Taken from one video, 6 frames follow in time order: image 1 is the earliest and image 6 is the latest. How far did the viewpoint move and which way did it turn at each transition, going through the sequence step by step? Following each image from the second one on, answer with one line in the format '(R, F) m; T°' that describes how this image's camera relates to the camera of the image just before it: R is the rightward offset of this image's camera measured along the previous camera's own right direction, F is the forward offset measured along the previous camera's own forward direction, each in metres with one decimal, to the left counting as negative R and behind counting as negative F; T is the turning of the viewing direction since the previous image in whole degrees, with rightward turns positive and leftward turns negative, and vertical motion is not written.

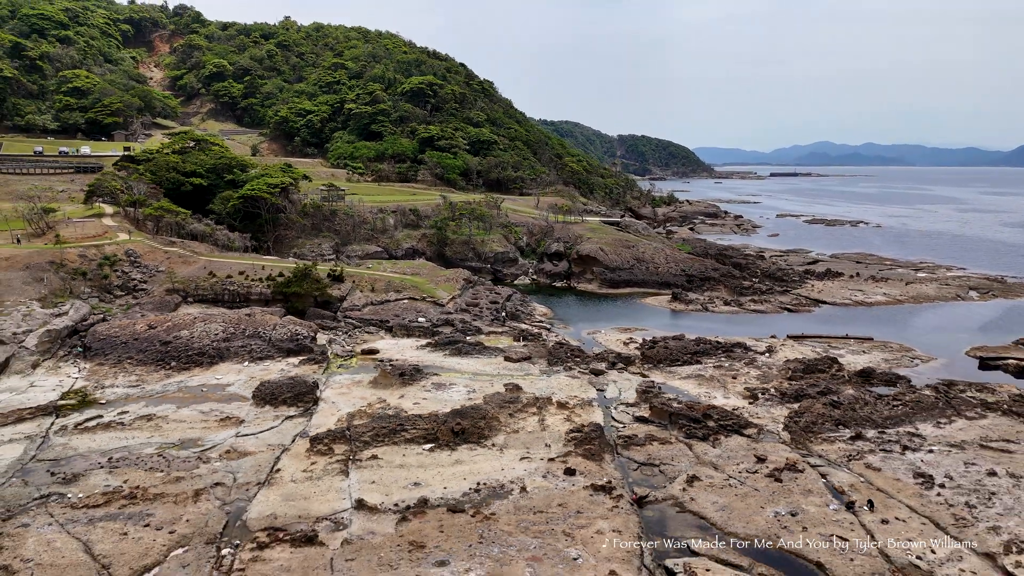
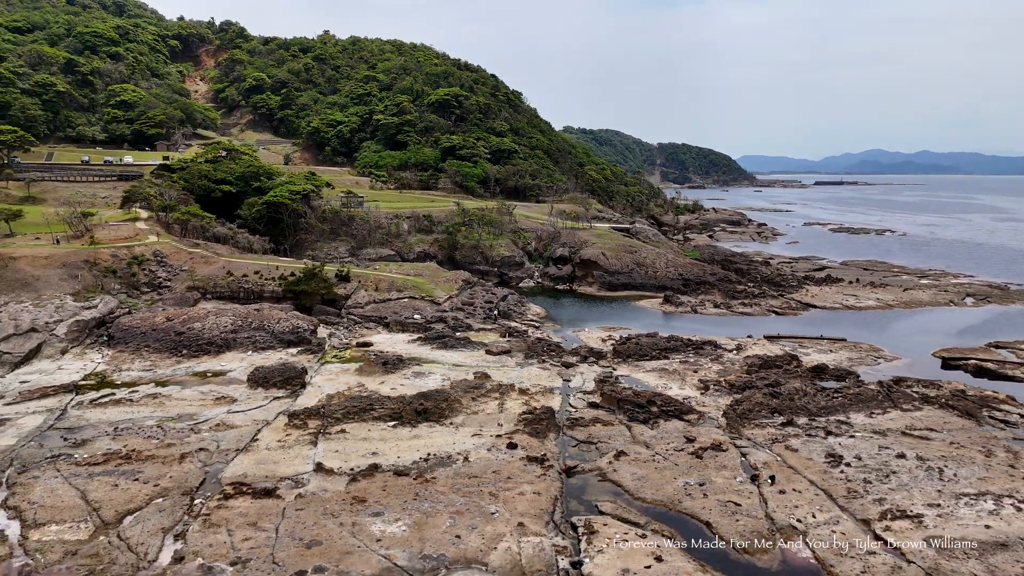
(+2.5, -2.1) m; -3°
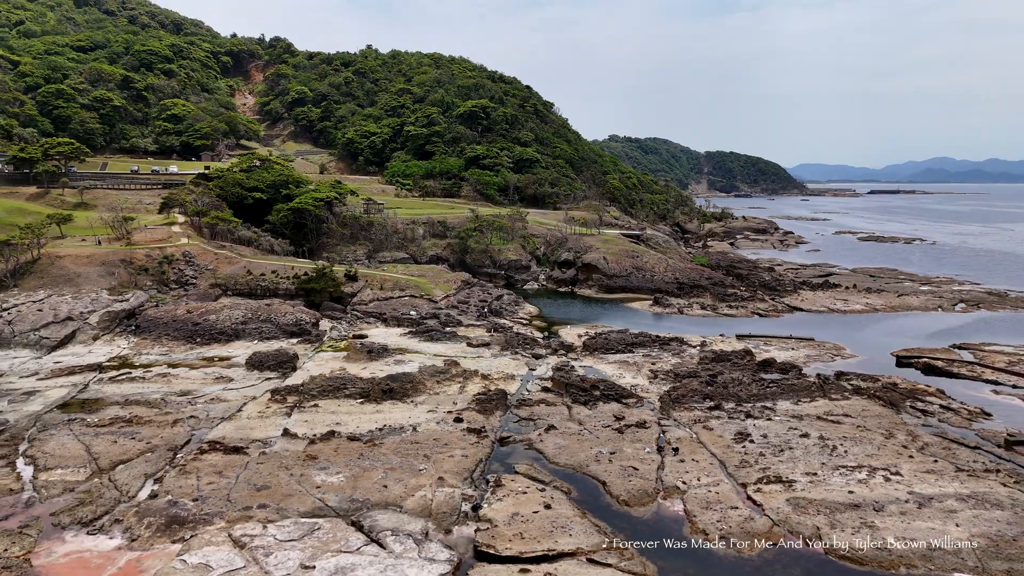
(+3.1, -2.6) m; -4°
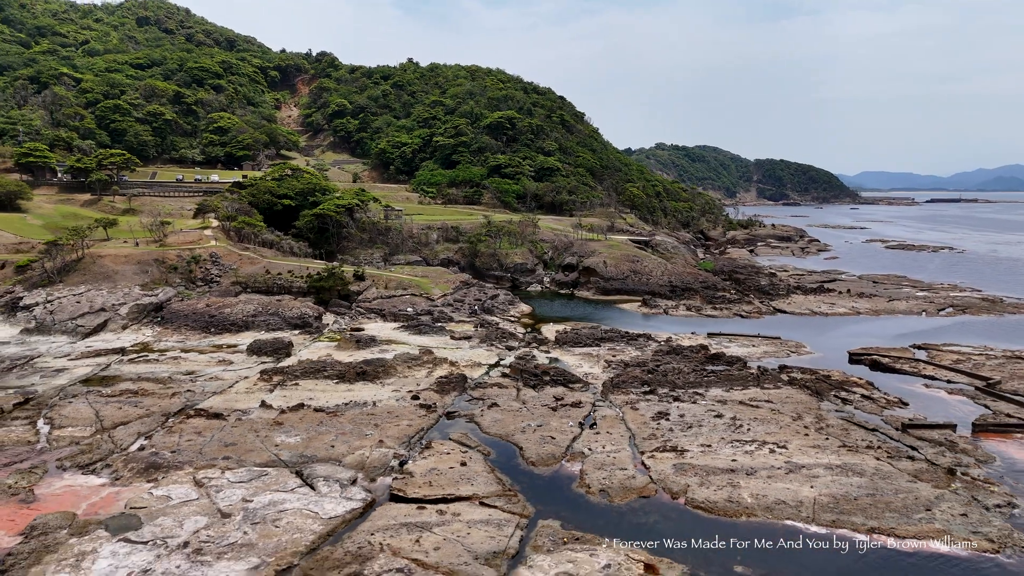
(+3.4, -2.9) m; -4°
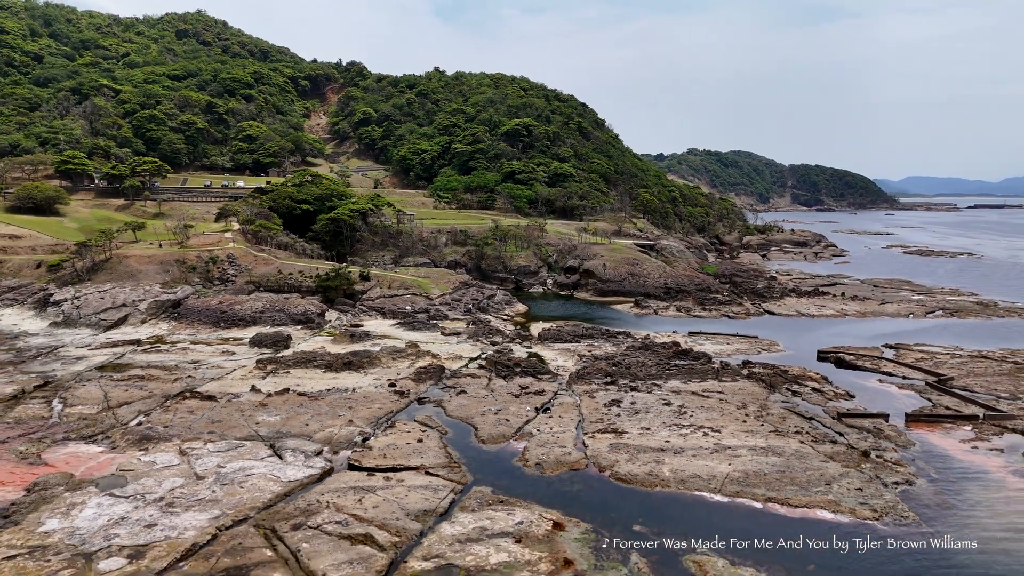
(+2.4, -2.1) m; -3°
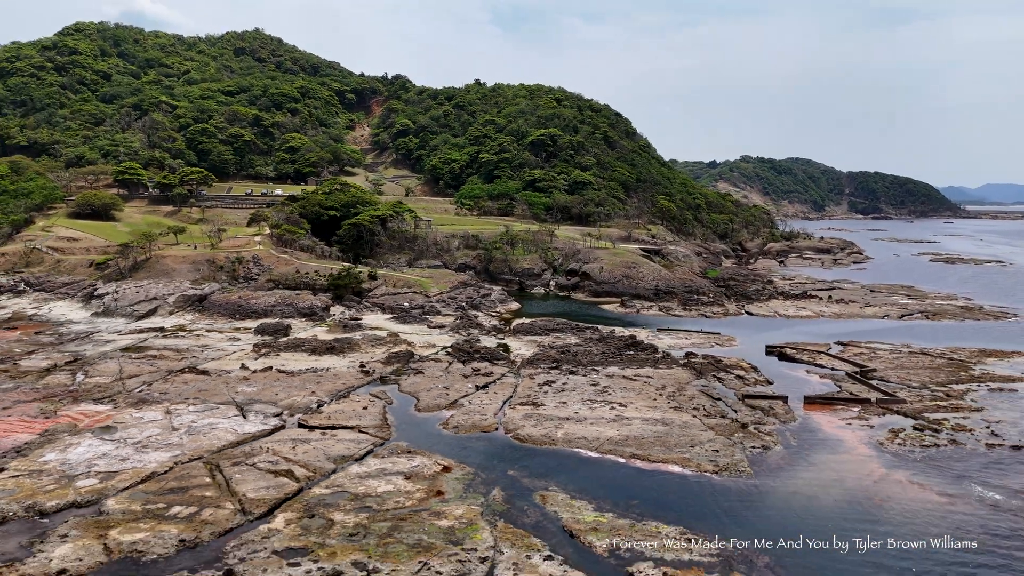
(+4.3, -3.6) m; -4°
